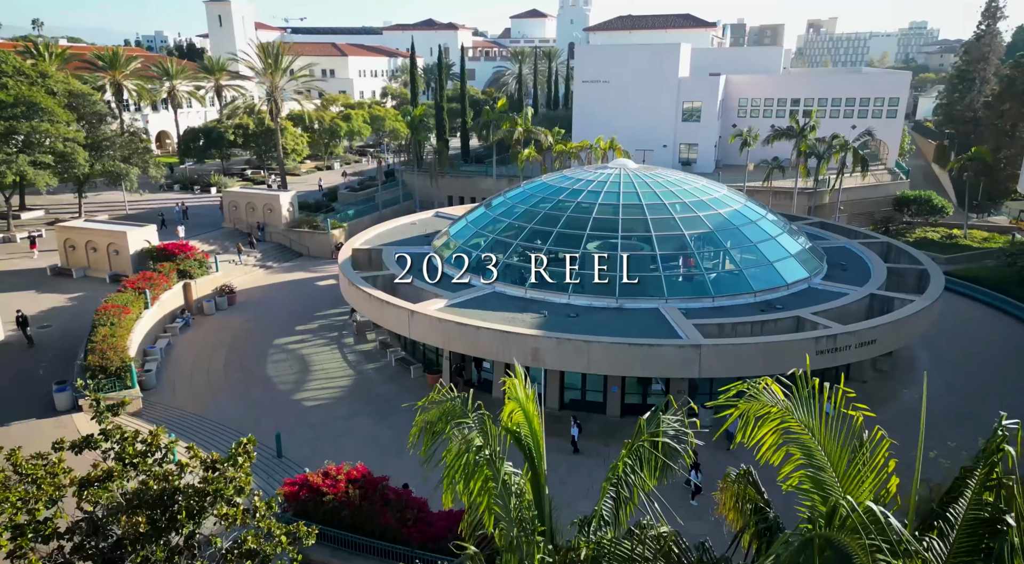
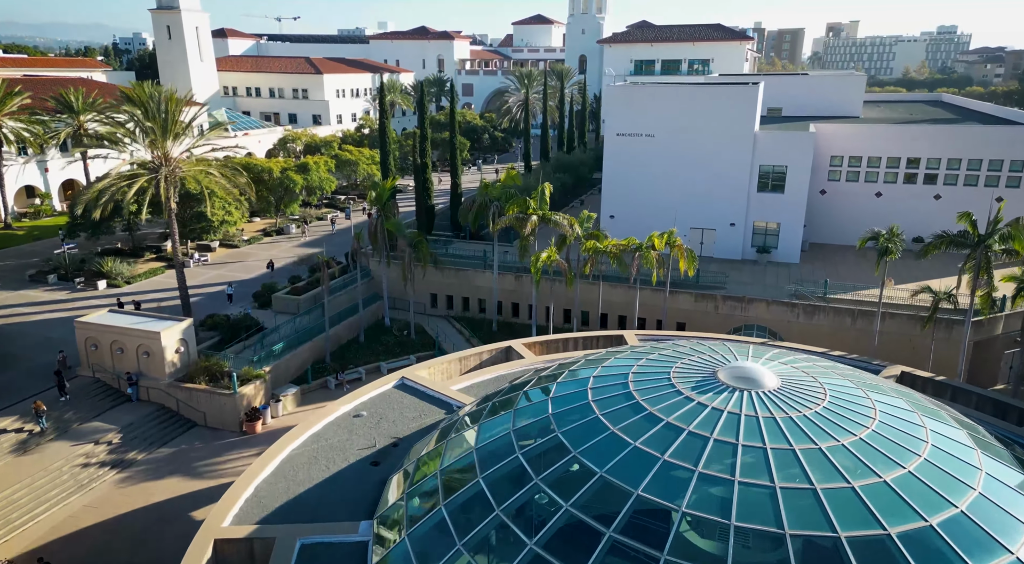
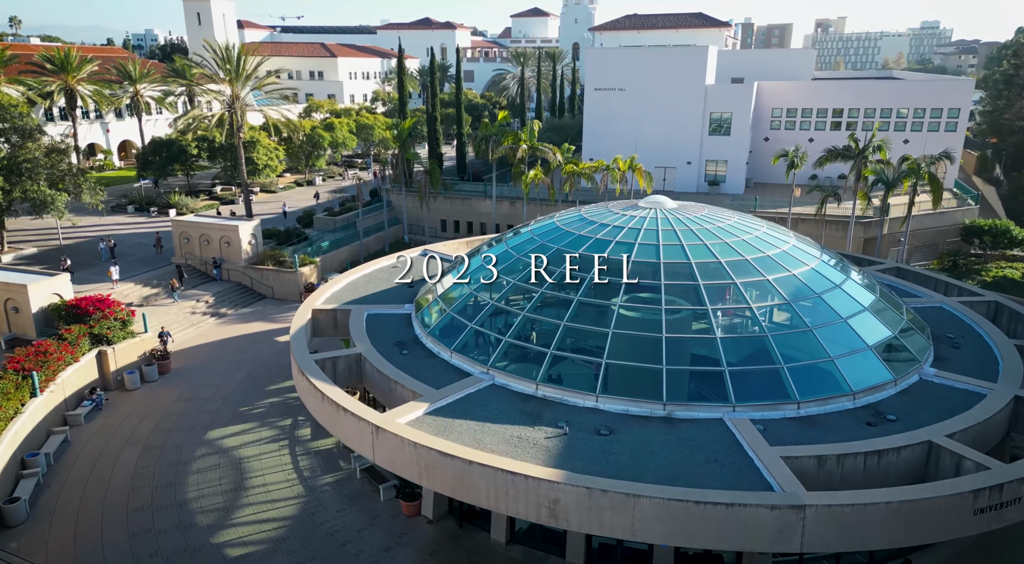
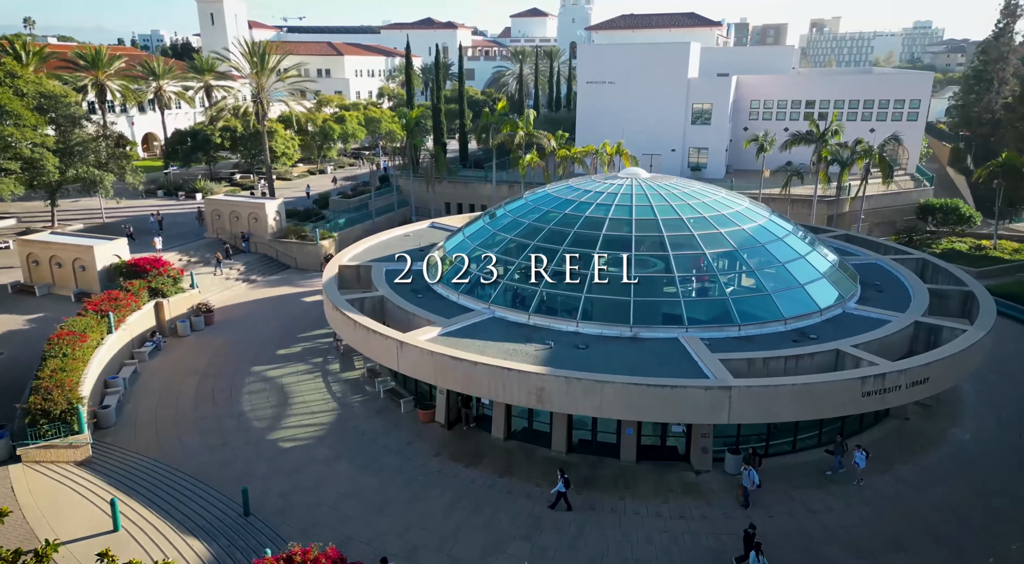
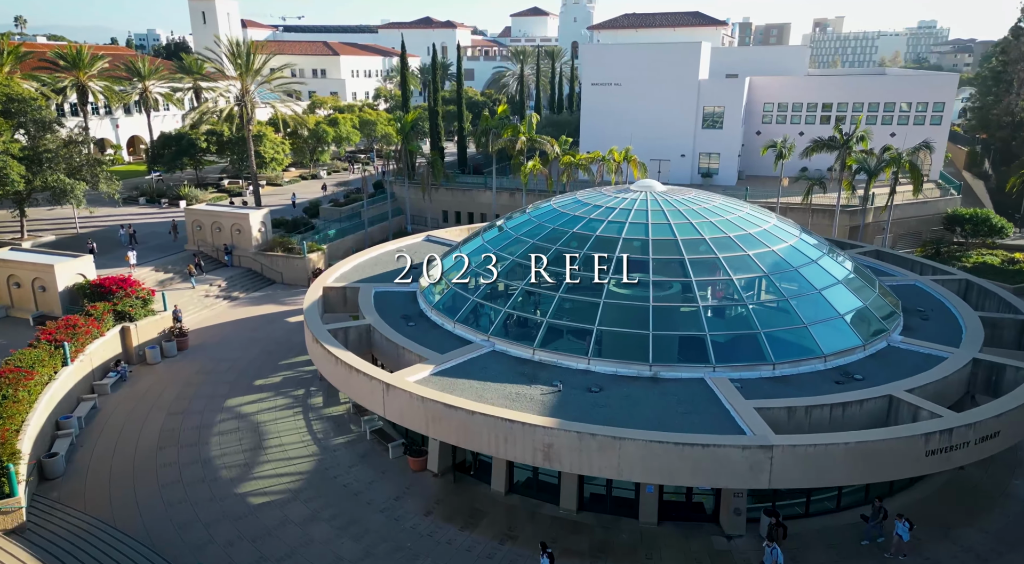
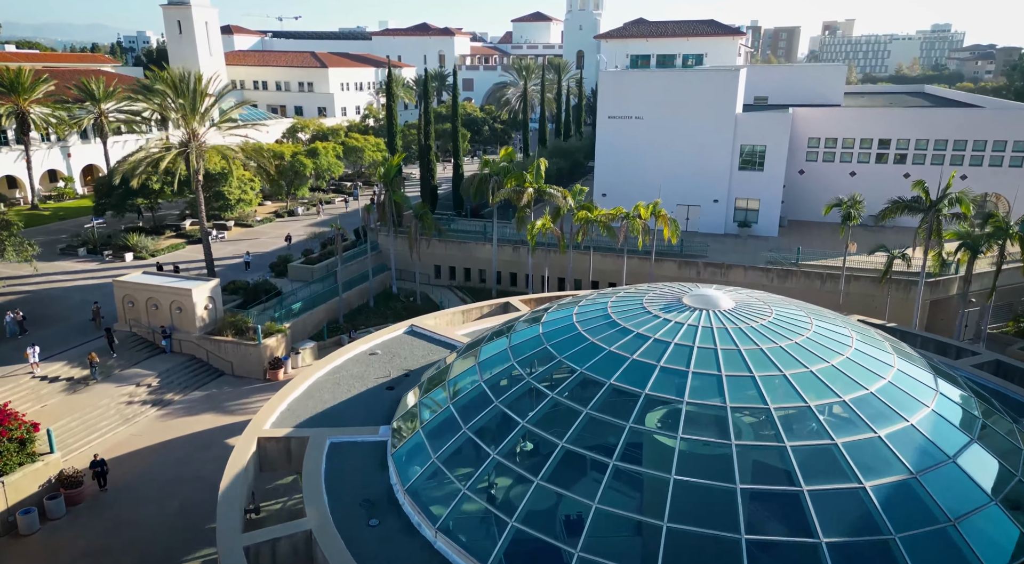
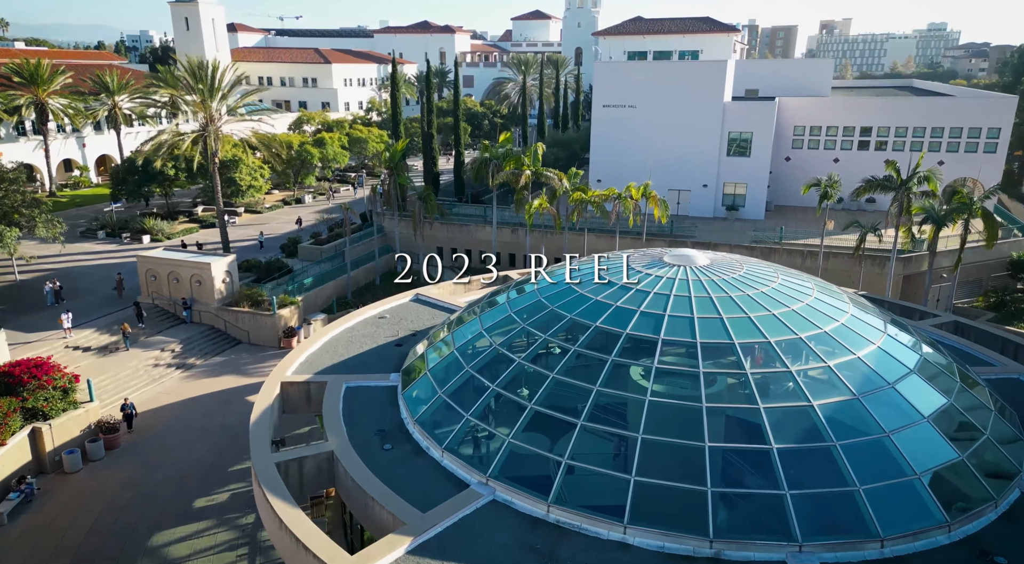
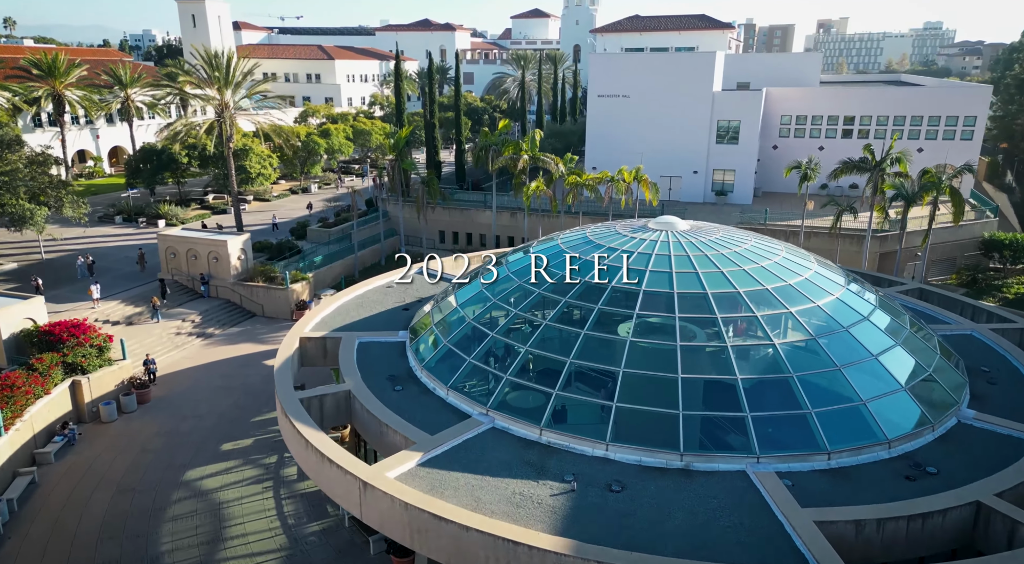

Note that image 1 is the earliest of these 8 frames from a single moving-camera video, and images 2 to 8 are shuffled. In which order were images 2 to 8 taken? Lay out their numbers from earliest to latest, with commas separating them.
4, 5, 3, 8, 7, 6, 2
